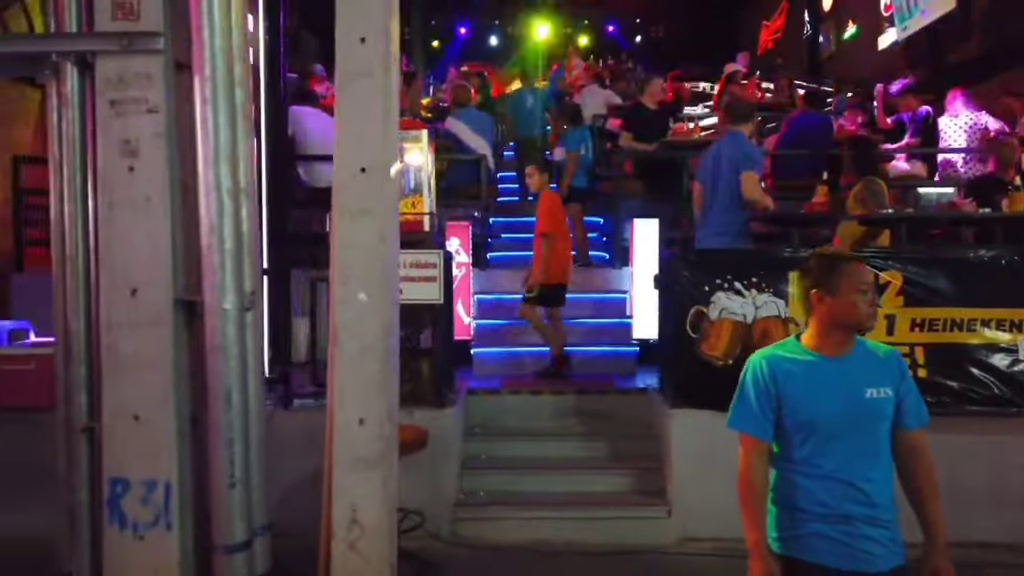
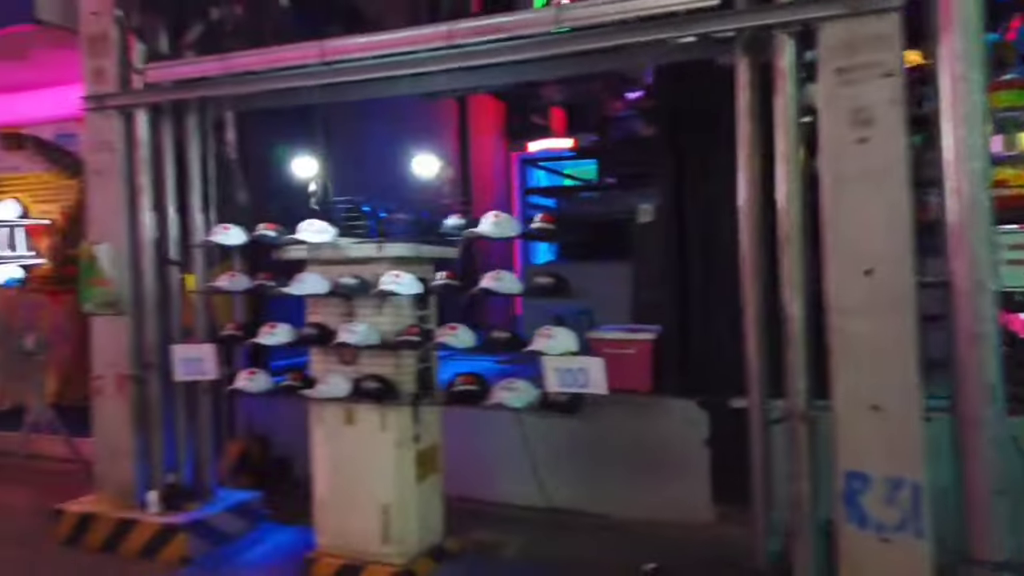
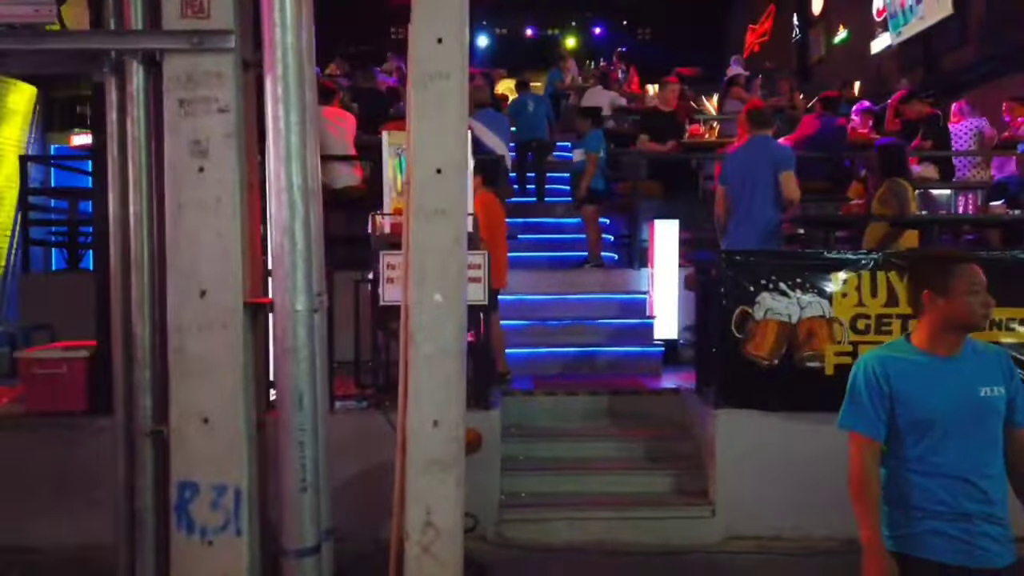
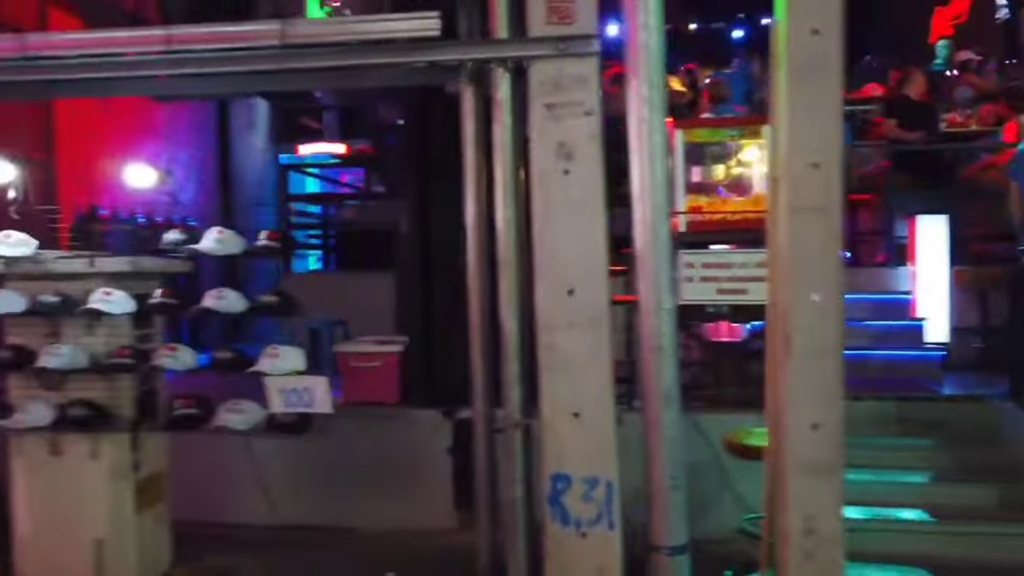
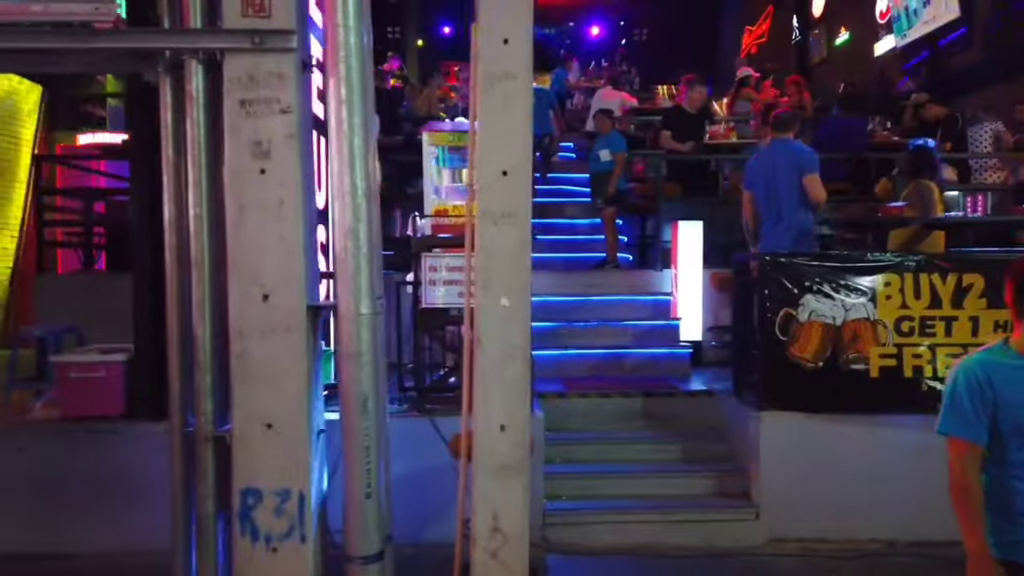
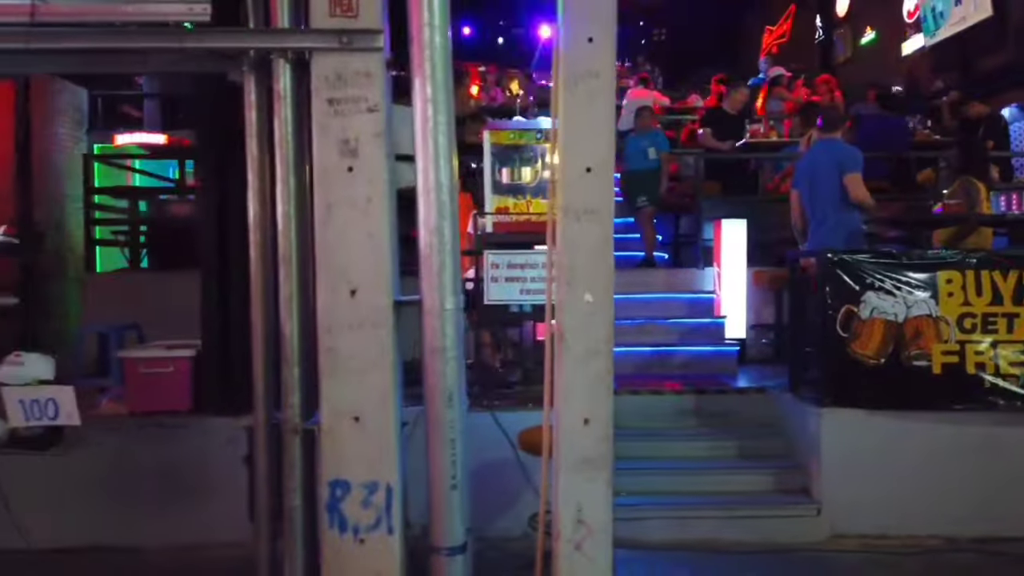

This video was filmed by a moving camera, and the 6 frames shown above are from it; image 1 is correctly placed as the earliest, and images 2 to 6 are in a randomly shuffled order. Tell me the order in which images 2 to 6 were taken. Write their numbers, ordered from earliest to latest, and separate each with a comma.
3, 5, 6, 4, 2
